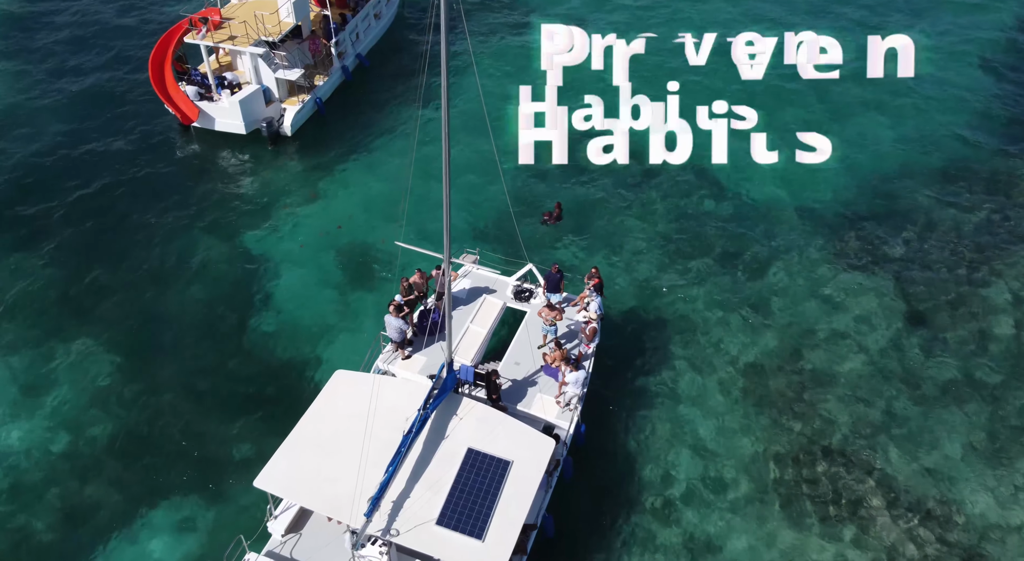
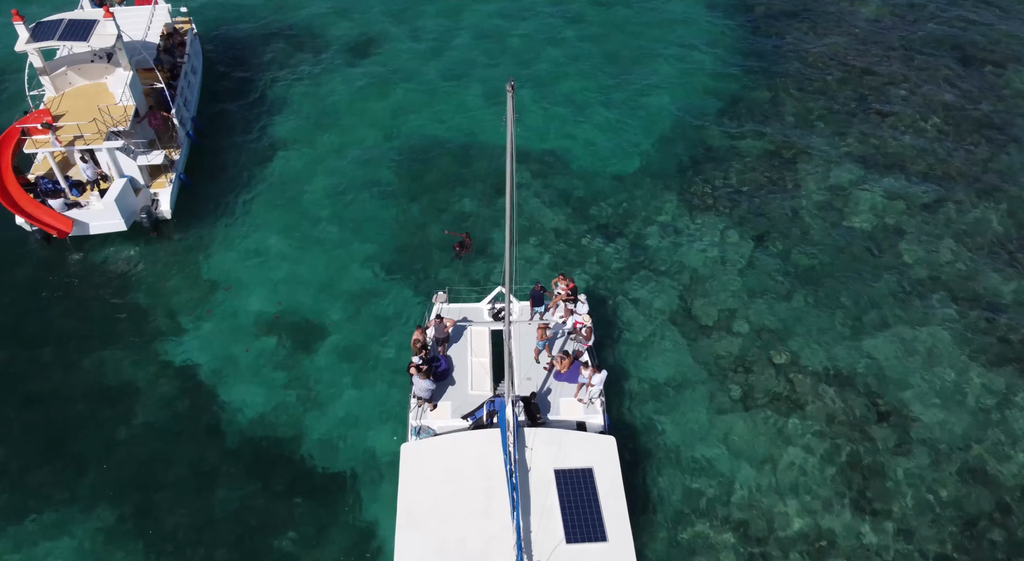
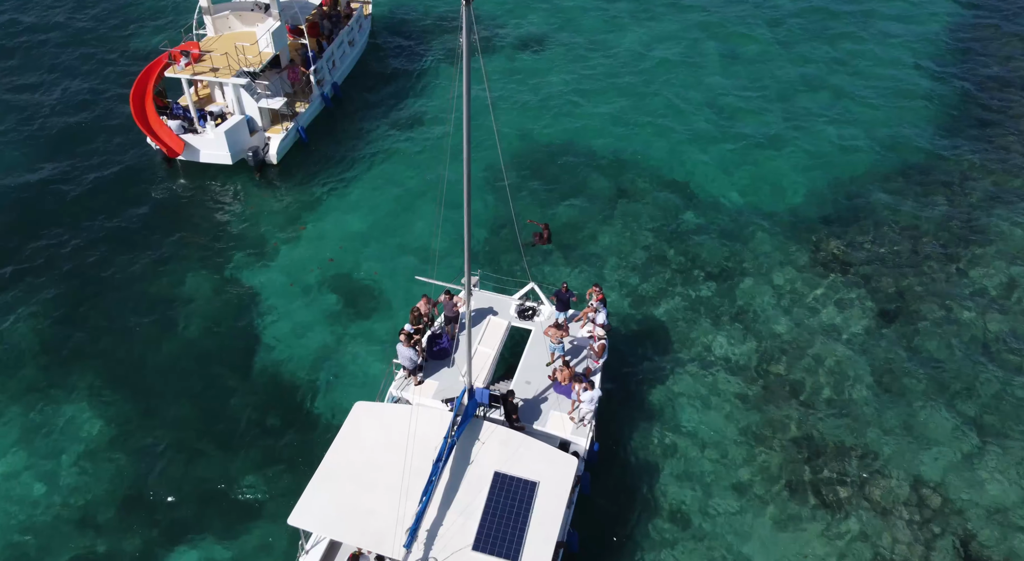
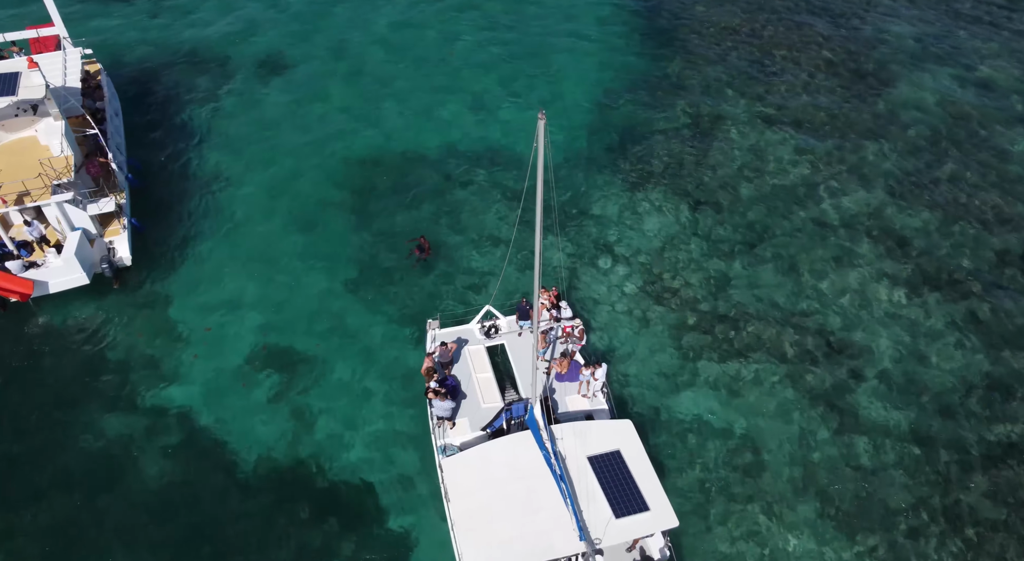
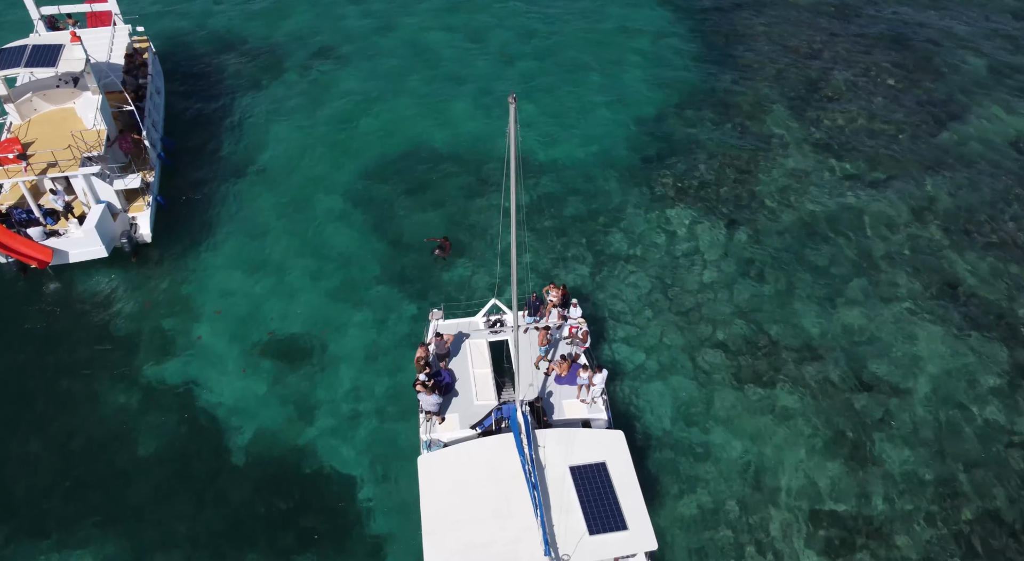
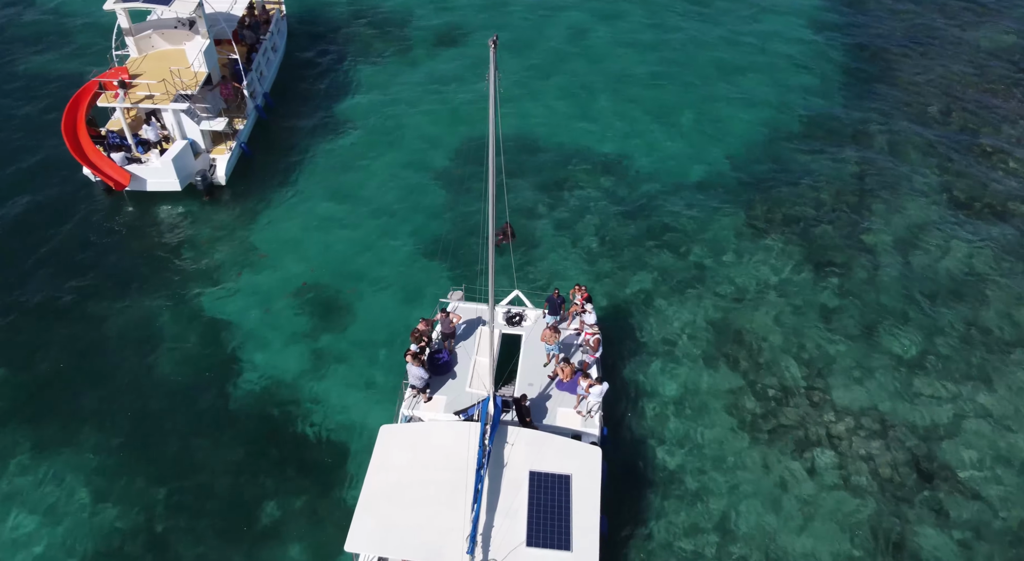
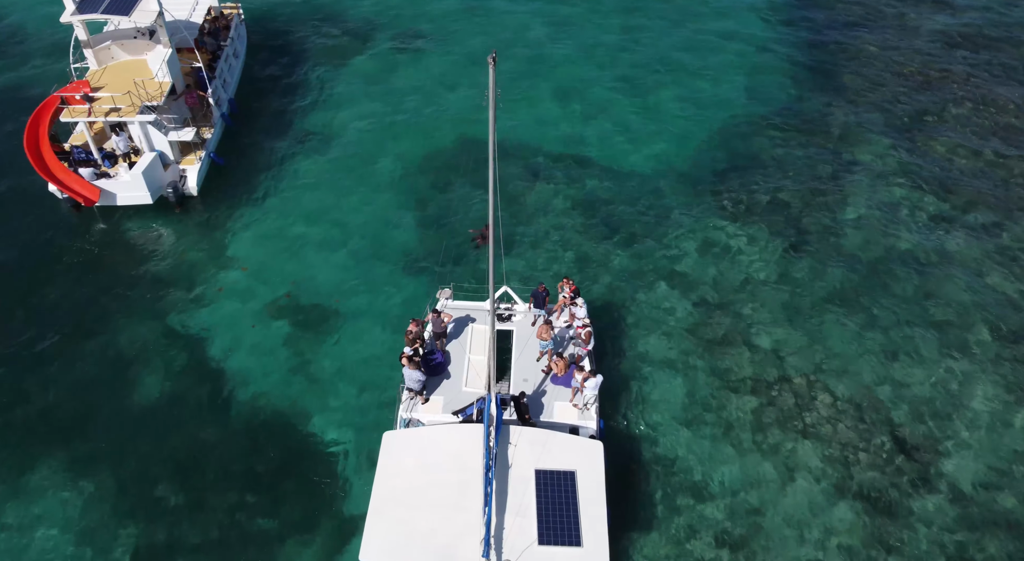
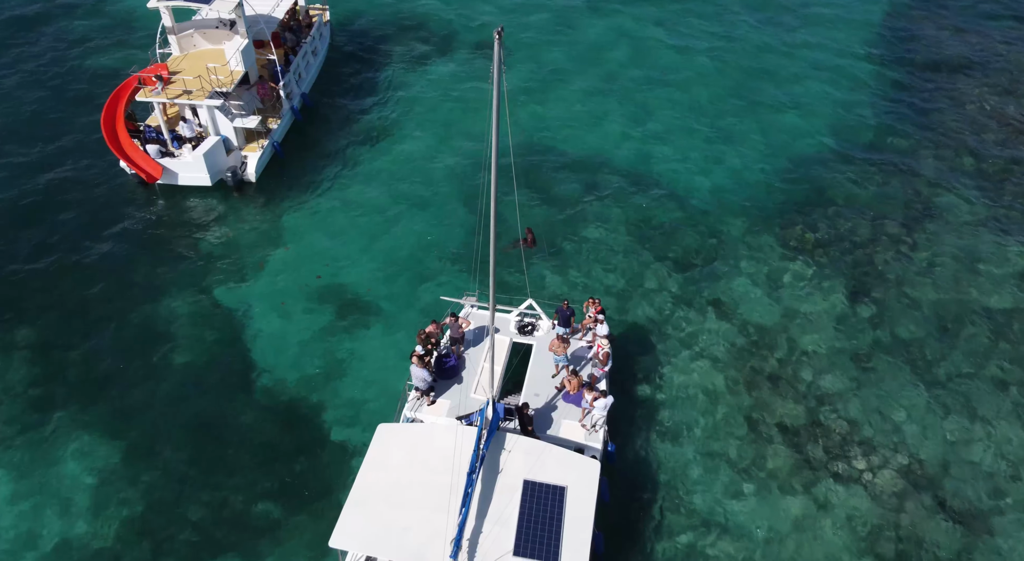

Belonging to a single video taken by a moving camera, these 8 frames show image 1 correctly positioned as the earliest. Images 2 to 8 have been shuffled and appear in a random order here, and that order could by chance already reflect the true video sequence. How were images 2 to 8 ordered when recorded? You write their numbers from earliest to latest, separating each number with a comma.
3, 8, 6, 7, 2, 5, 4
